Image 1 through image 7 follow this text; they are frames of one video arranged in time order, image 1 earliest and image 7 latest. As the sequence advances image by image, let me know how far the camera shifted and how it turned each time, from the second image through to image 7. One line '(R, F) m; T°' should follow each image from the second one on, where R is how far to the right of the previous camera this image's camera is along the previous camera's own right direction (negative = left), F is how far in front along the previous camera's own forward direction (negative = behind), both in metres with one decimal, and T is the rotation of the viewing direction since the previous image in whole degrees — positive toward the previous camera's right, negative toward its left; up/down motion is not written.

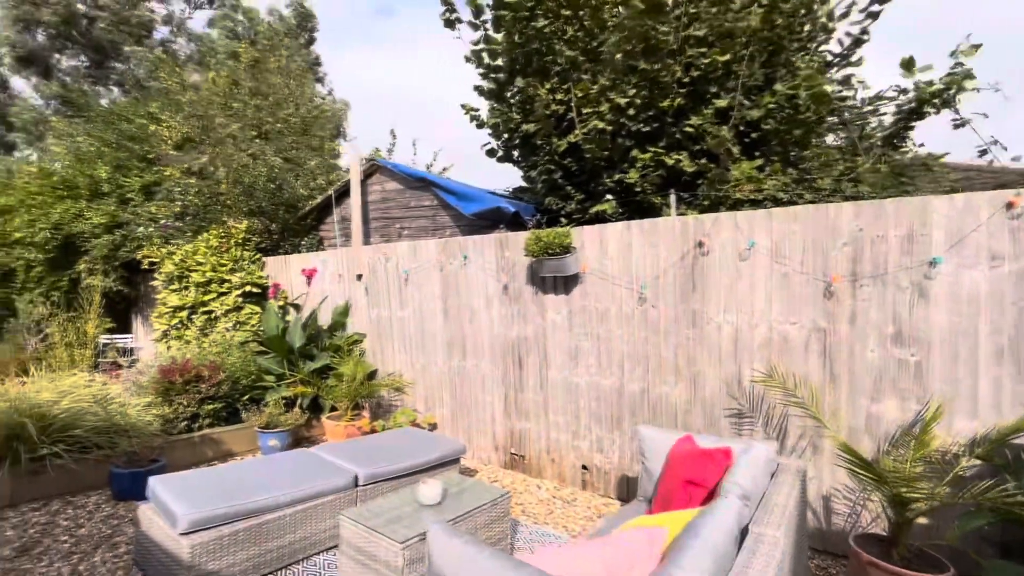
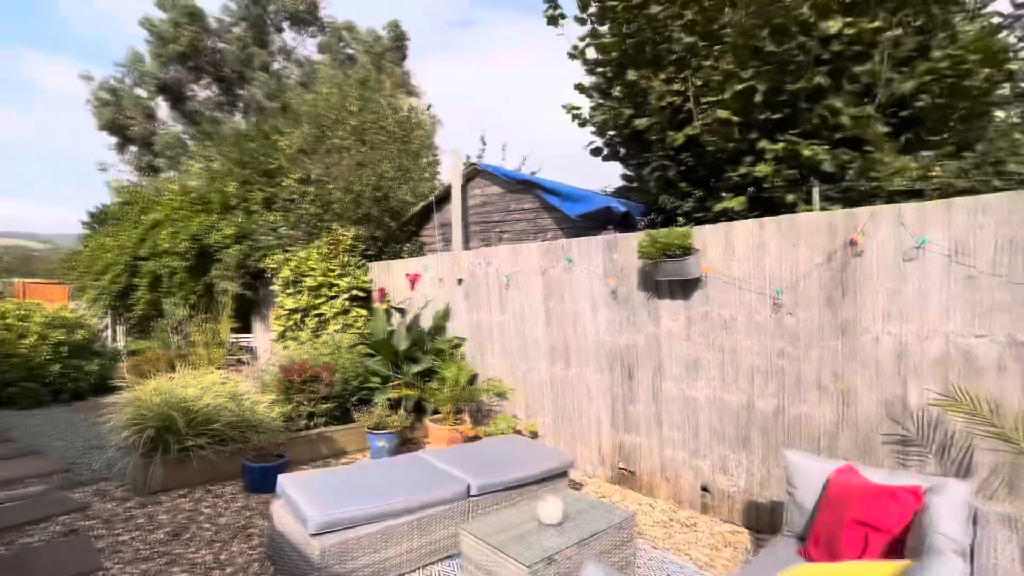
(-0.2, +0.1) m; -10°
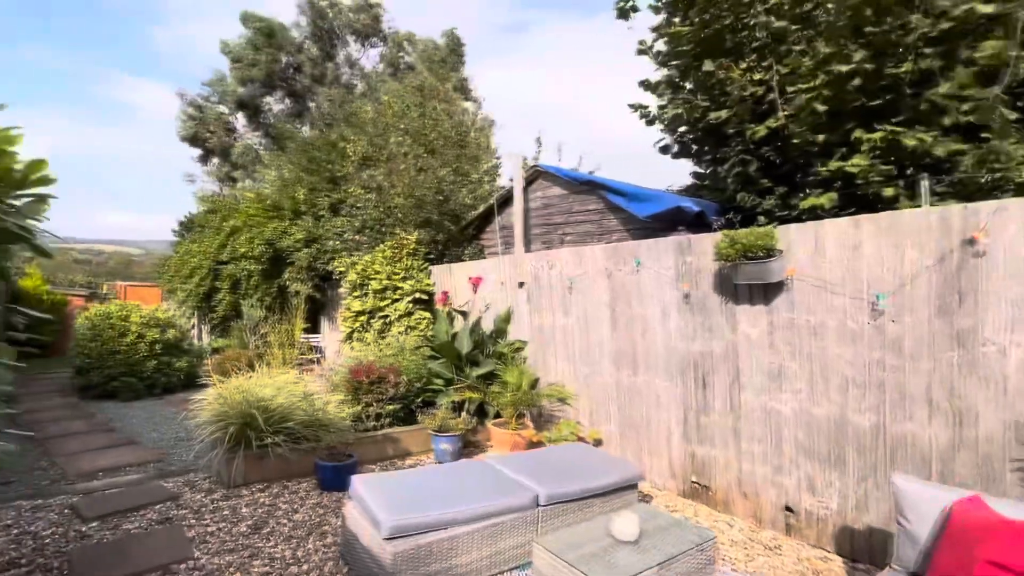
(-0.1, +0.1) m; -6°
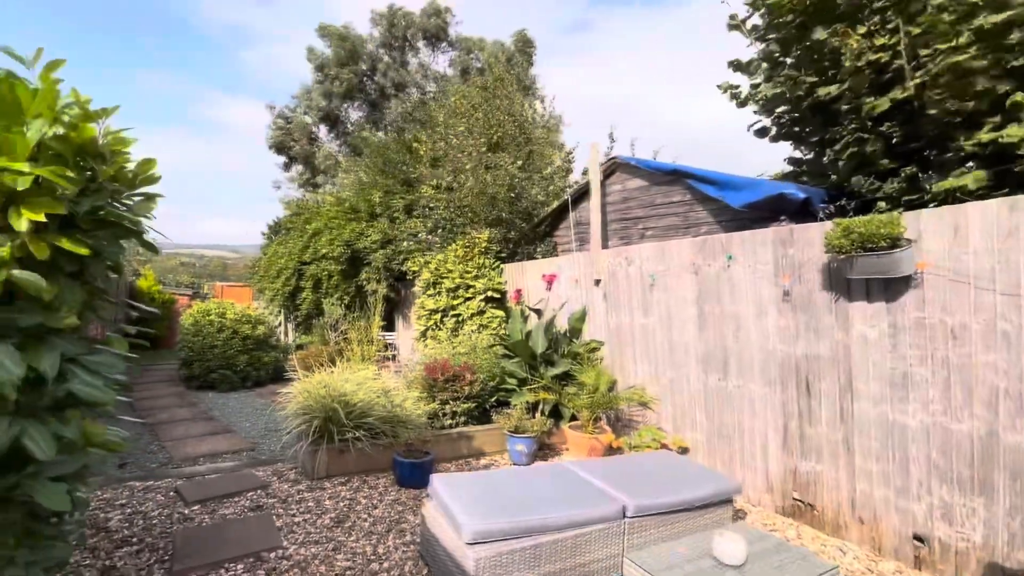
(-0.1, +0.1) m; -8°
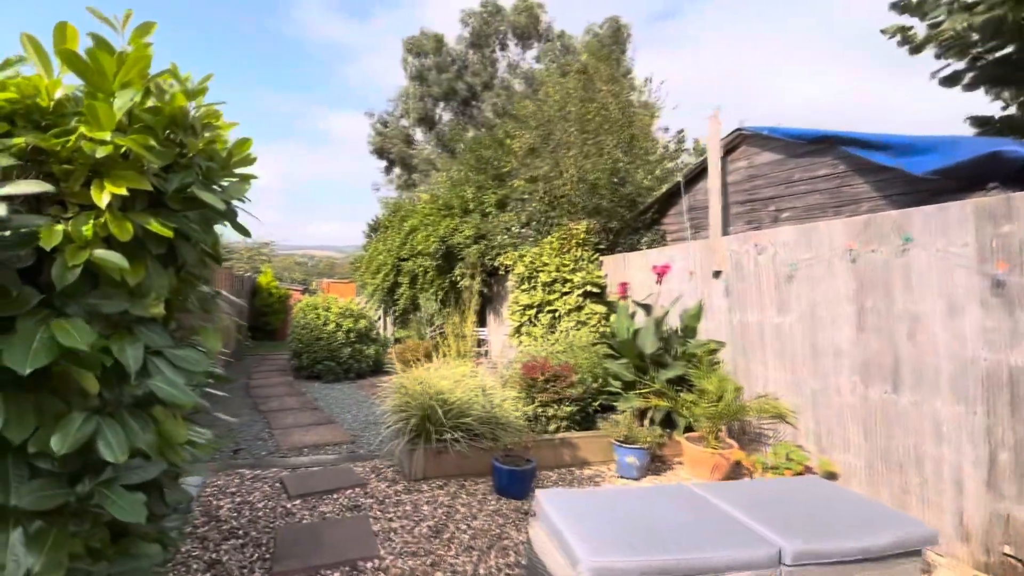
(-0.2, +0.4) m; -10°
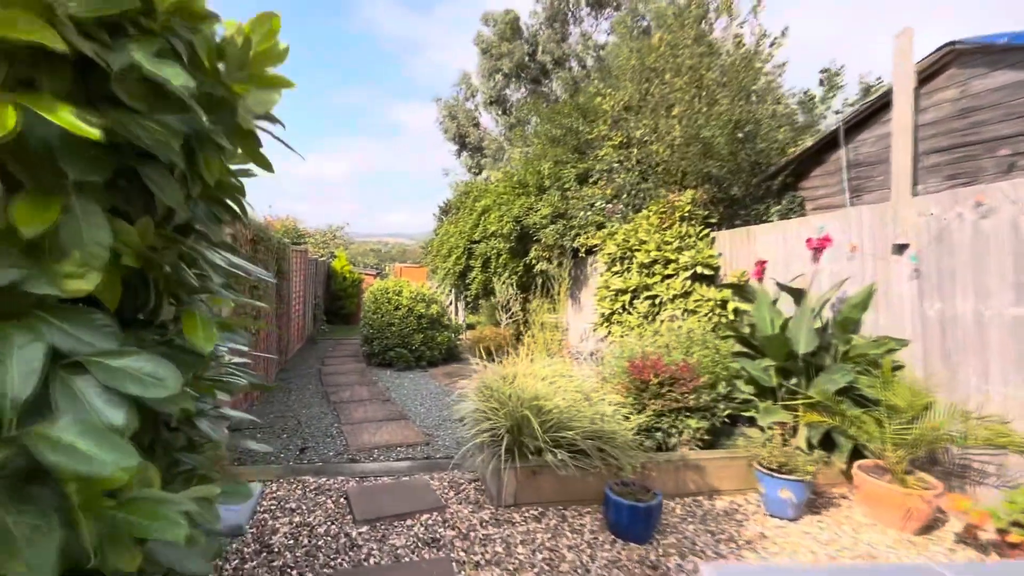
(-0.3, +0.8) m; -8°
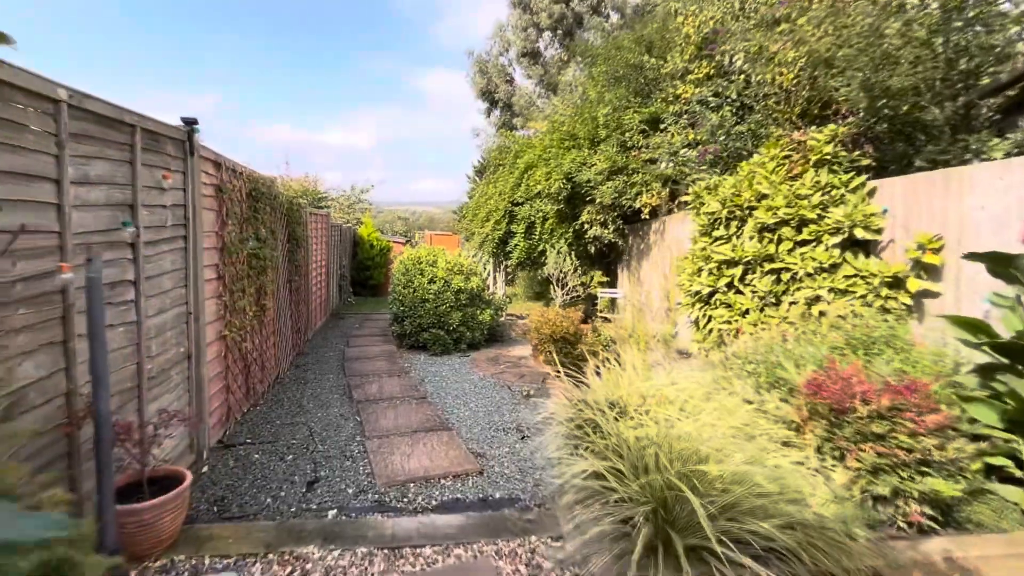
(-0.4, +1.3) m; -3°
